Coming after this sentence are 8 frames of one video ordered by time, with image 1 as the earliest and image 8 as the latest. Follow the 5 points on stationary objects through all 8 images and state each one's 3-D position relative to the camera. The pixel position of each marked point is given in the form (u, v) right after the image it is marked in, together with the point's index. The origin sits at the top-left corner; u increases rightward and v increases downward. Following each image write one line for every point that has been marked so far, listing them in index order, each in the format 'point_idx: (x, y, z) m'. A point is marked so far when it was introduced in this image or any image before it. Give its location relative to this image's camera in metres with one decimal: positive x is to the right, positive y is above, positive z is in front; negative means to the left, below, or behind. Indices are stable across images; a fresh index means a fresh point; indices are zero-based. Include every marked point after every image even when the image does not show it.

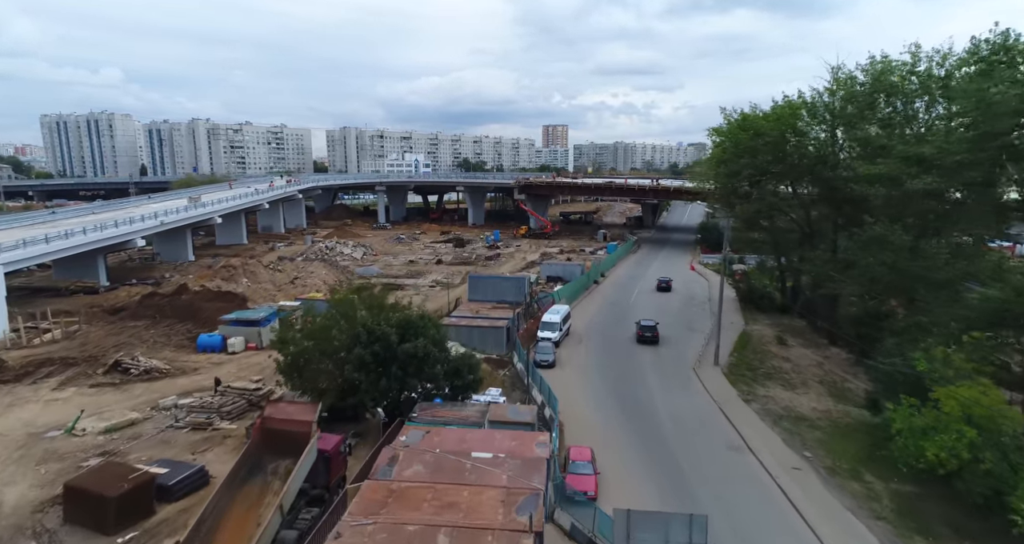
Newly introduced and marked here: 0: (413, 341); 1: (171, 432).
0: (-3.0, -2.1, +18.3) m
1: (-10.2, -4.8, +18.3) m
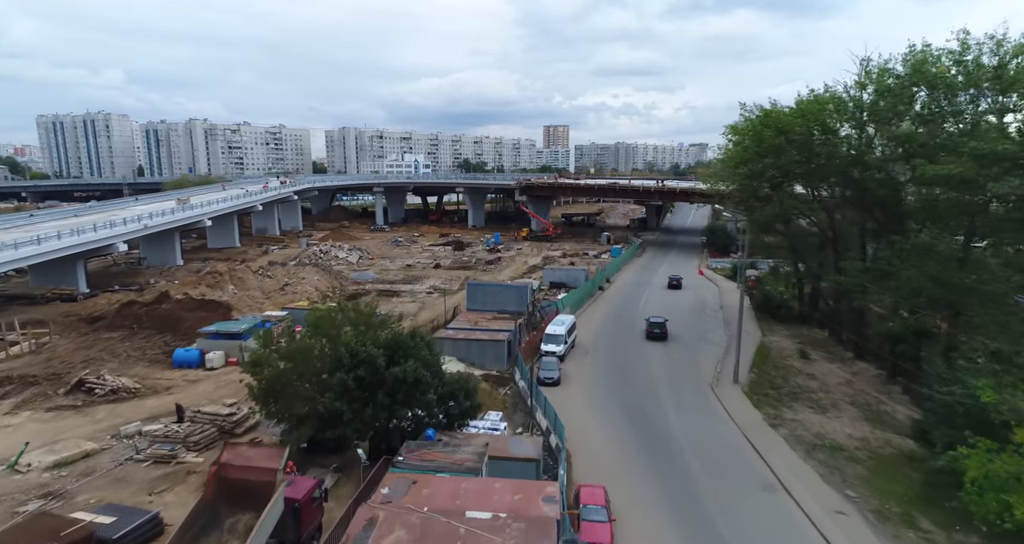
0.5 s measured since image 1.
0: (-2.9, -2.5, +16.3) m
1: (-10.1, -5.2, +16.2) m
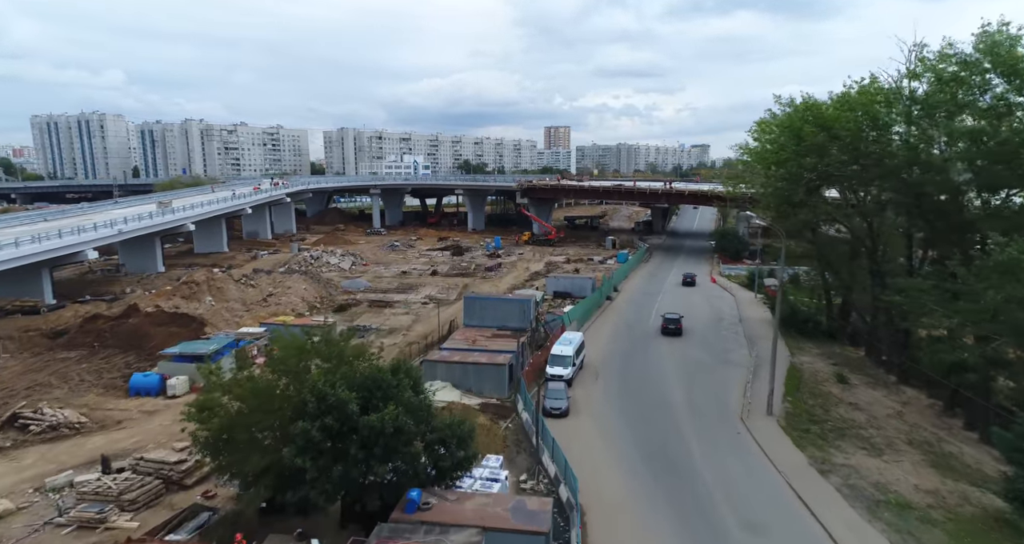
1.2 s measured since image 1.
0: (-2.9, -3.0, +13.3) m
1: (-10.1, -5.7, +13.2) m
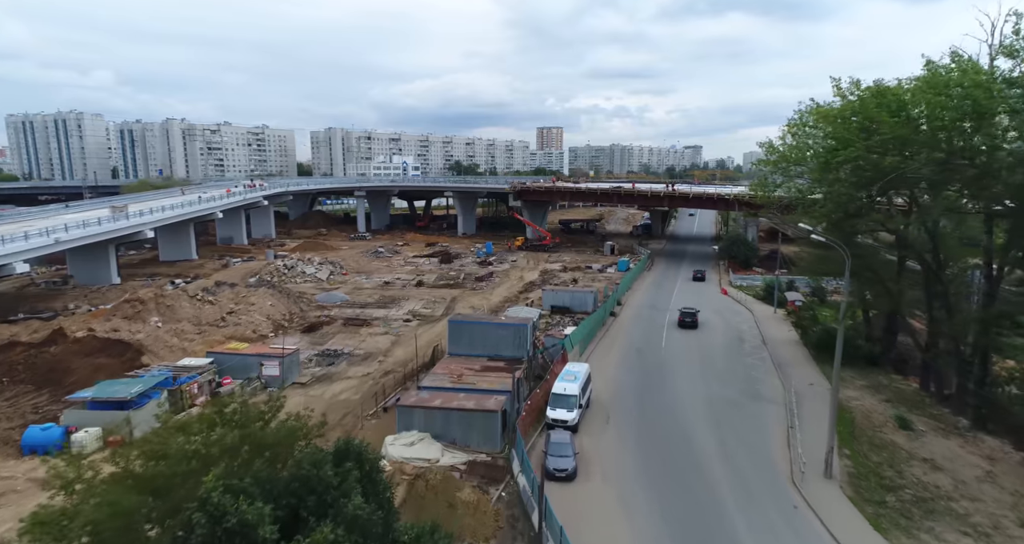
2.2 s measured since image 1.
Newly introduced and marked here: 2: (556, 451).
0: (-2.9, -3.7, +8.8) m
1: (-10.1, -6.4, +8.6) m
2: (+1.3, -5.3, +18.0) m
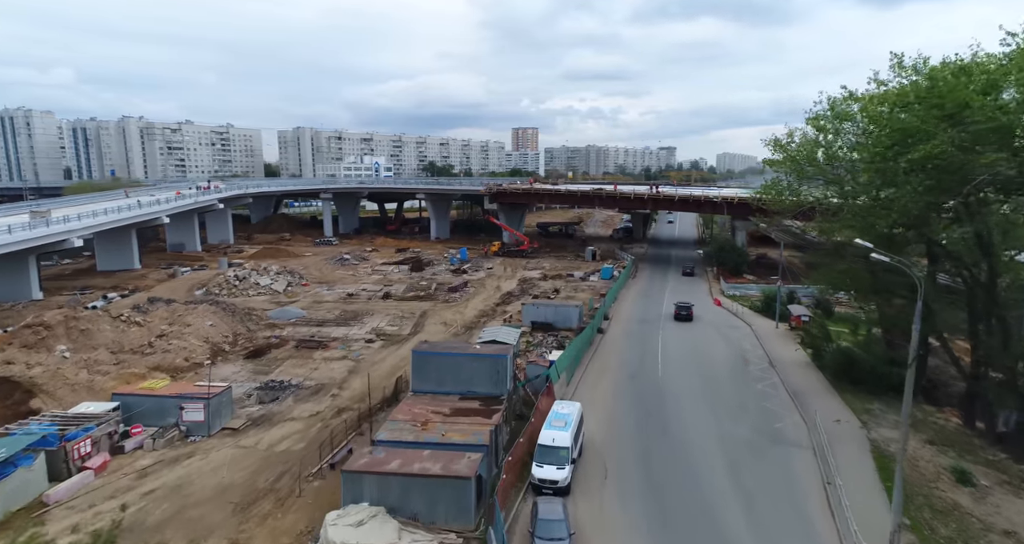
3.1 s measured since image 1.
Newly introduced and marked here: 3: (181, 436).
0: (-3.1, -4.4, +4.7) m
1: (-10.3, -7.1, +4.2) m
2: (+0.8, -5.9, +14.0) m
3: (-10.6, -5.2, +19.5) m
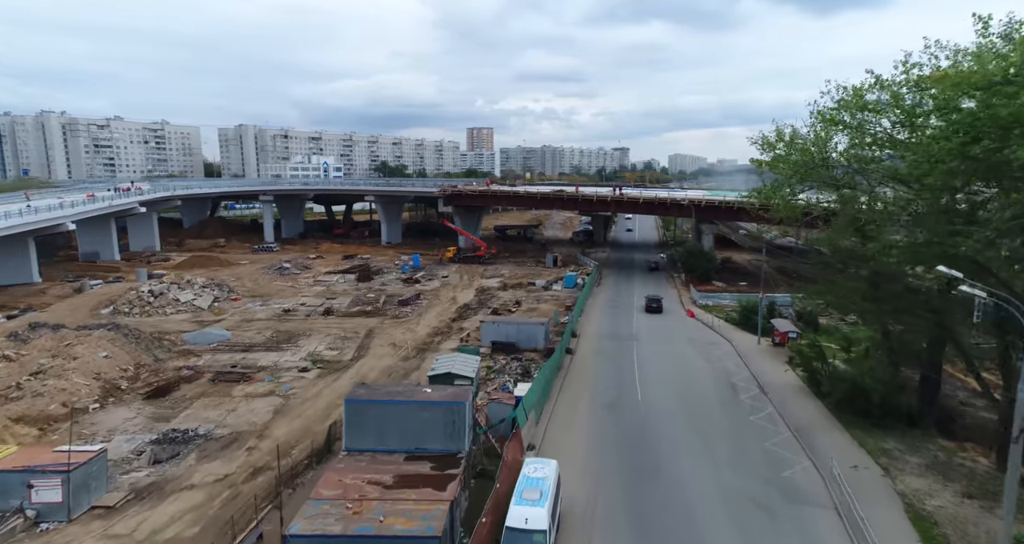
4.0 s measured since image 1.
0: (-3.0, -5.1, +0.4) m
1: (-10.1, -7.9, -0.6) m
2: (+0.2, -6.6, +10.0) m
3: (-11.6, -6.0, +14.7) m
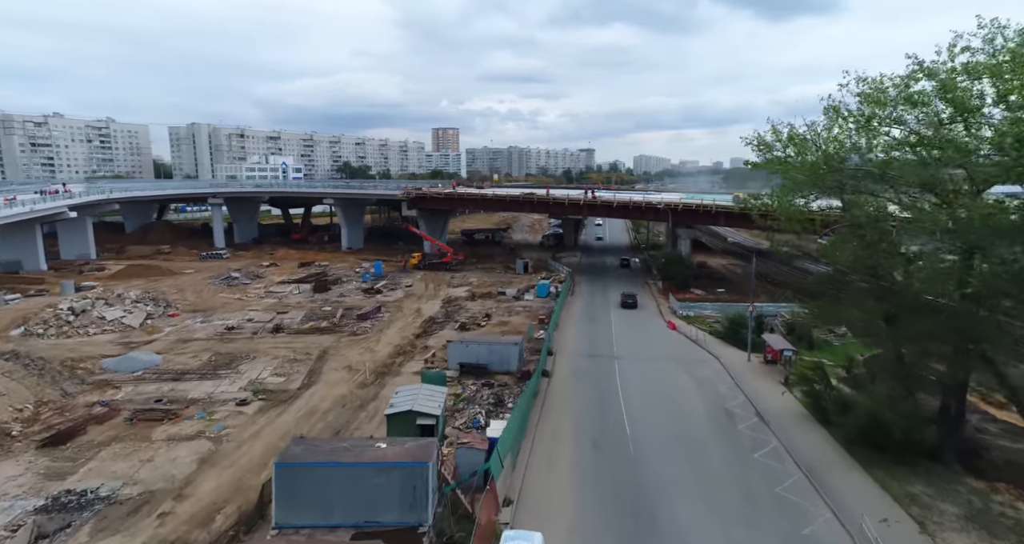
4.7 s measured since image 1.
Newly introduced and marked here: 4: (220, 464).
0: (-2.7, -5.7, -2.9) m
1: (-9.7, -8.6, -4.3) m
2: (0.0, -7.2, +6.8) m
3: (-12.0, -6.7, +10.9) m
4: (-9.0, -5.9, +19.1) m
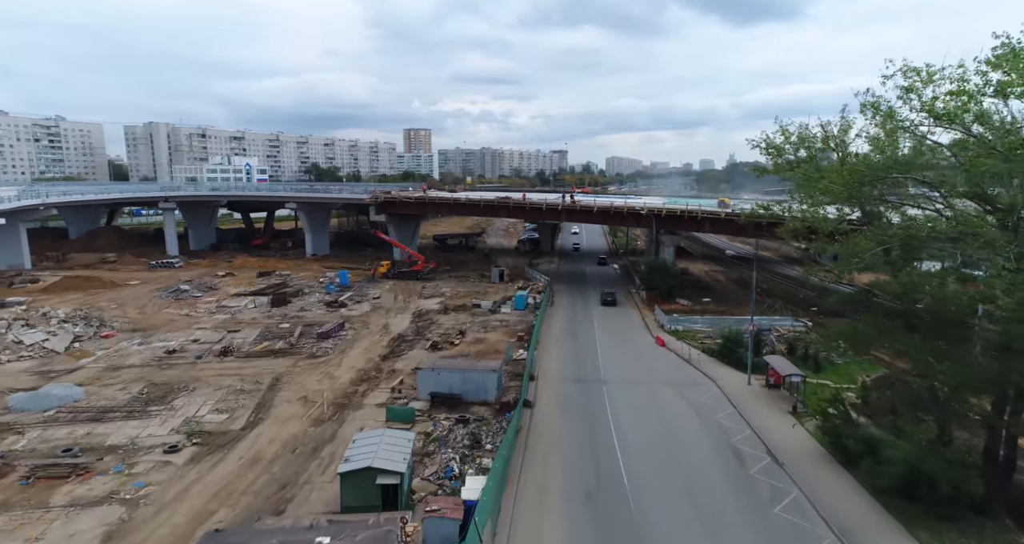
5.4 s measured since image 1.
0: (-2.2, -6.4, -6.3) m
1: (-9.2, -9.3, -8.0) m
2: (0.0, -7.9, +3.6) m
3: (-12.1, -7.5, +7.1) m
4: (-9.5, -6.6, +15.4) m
